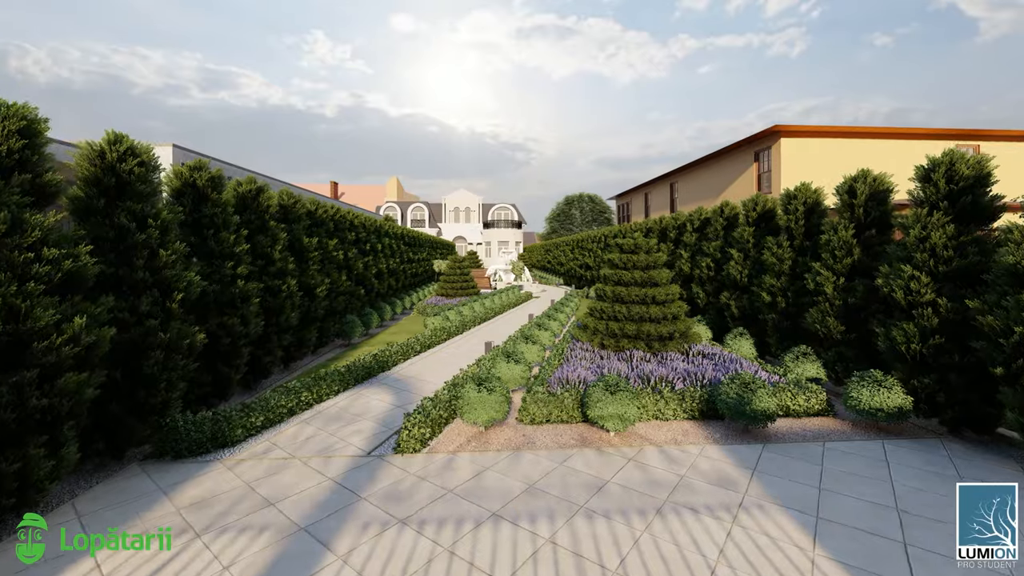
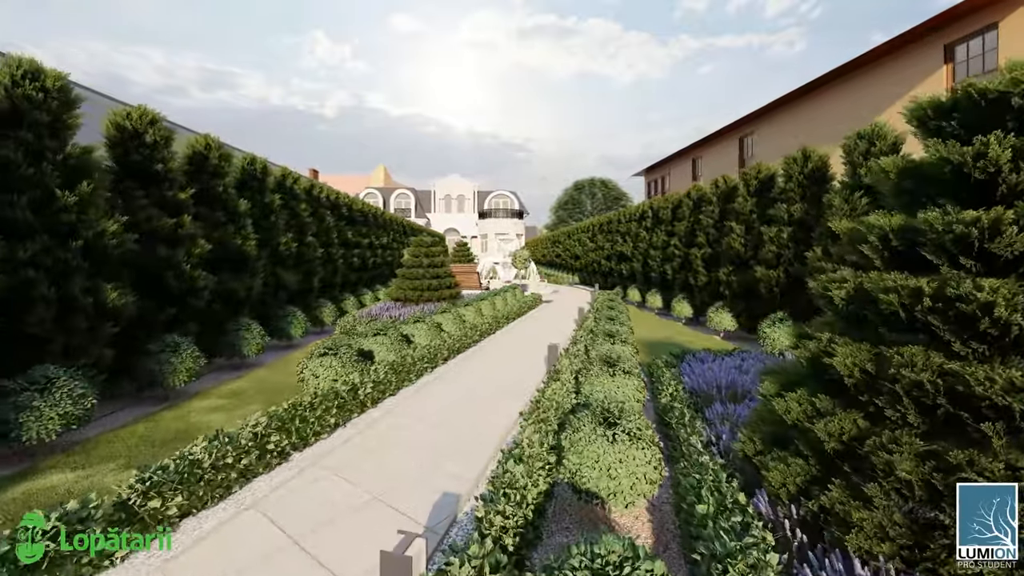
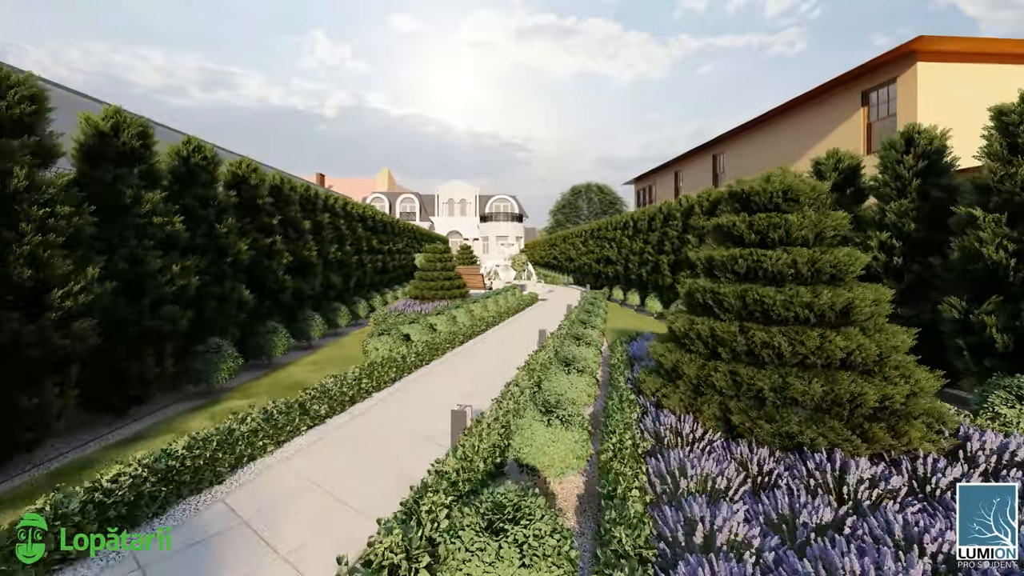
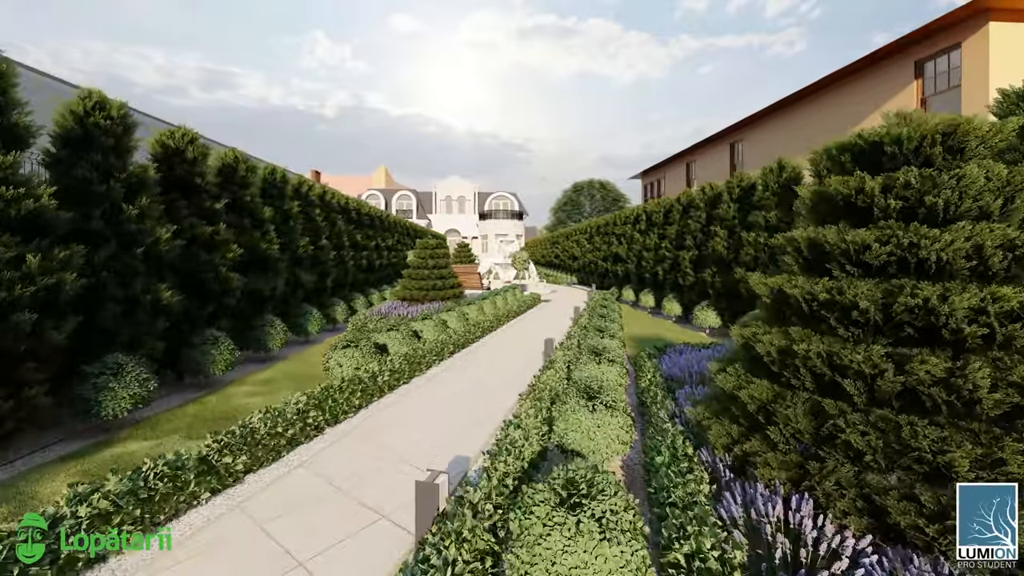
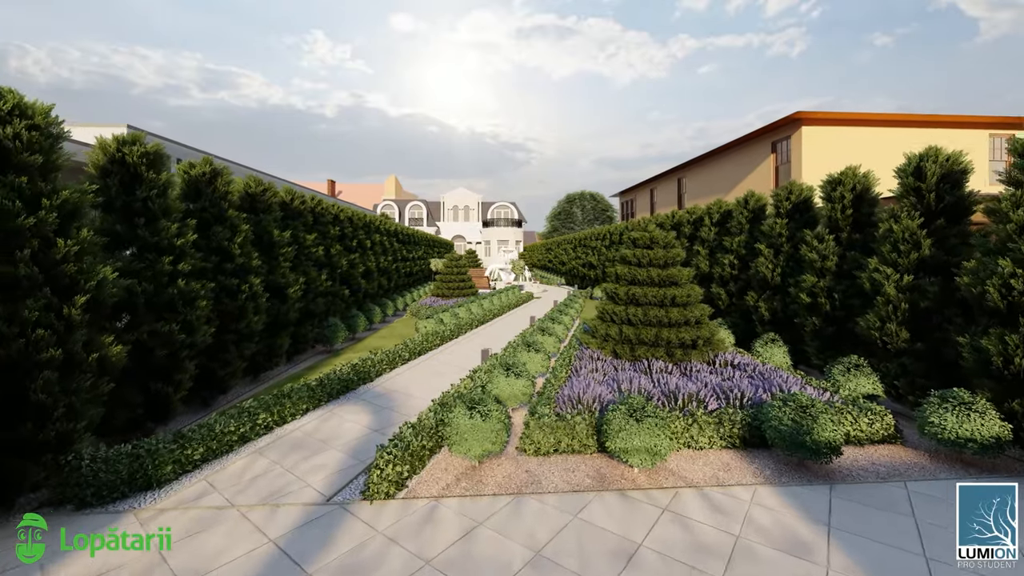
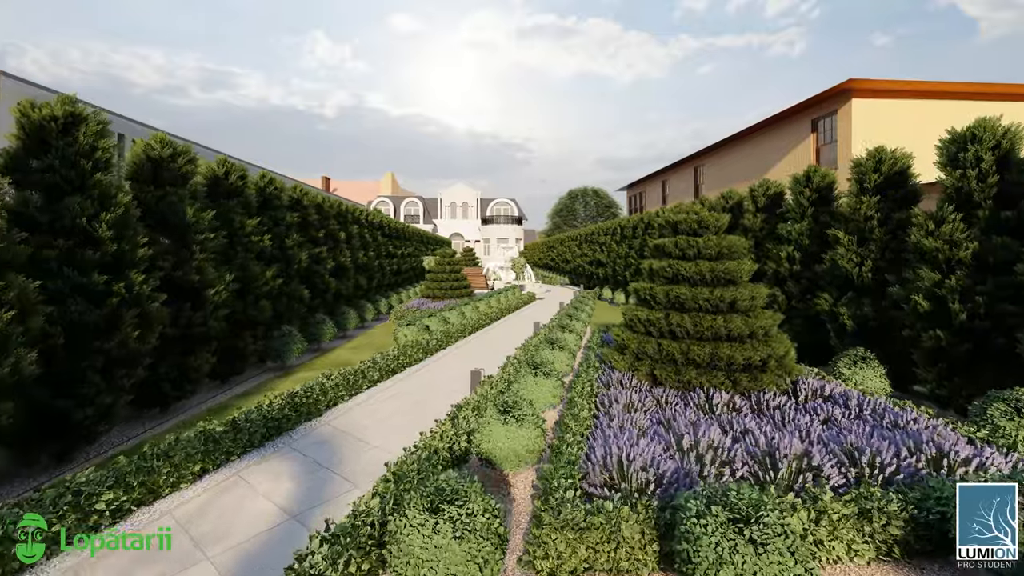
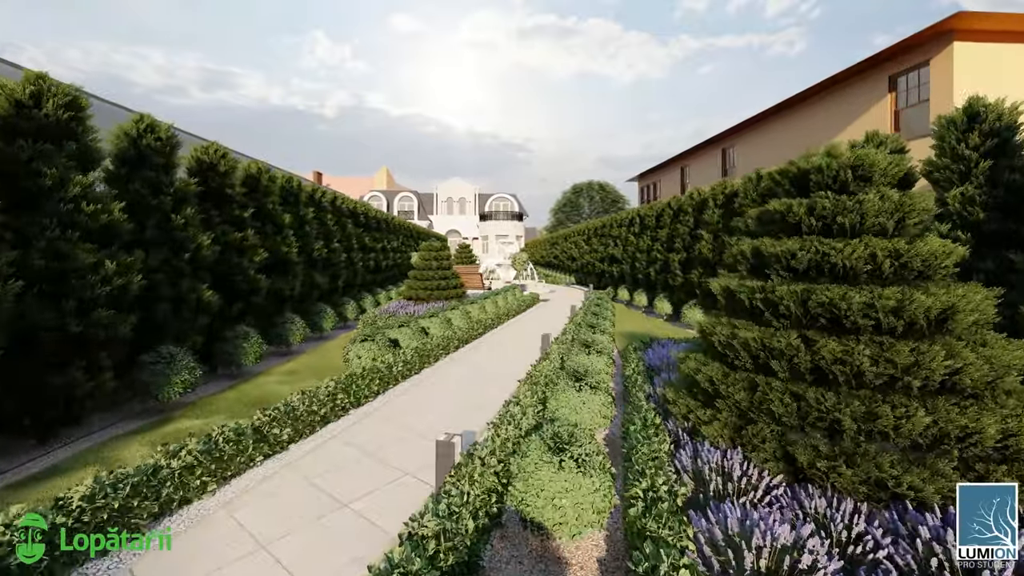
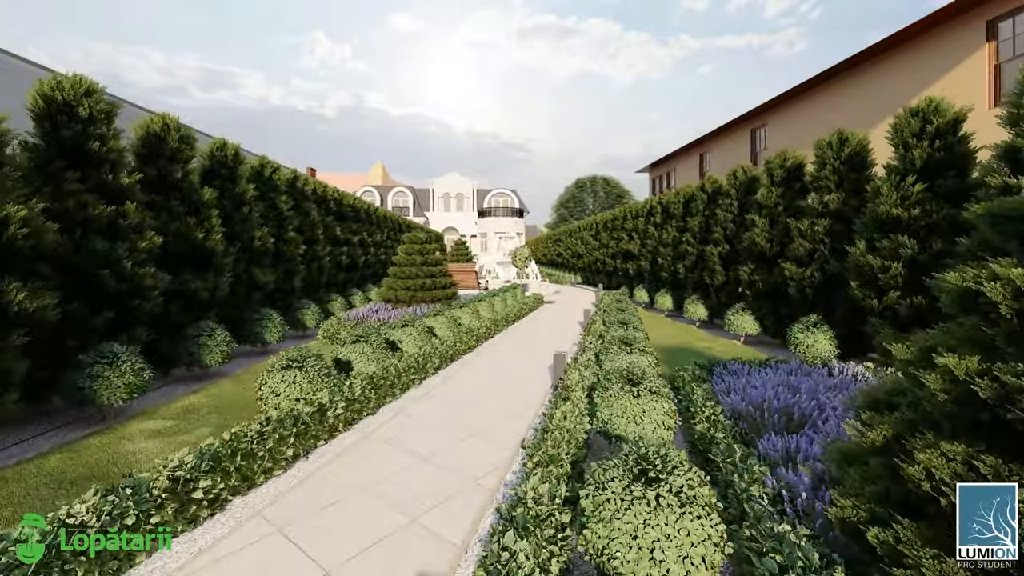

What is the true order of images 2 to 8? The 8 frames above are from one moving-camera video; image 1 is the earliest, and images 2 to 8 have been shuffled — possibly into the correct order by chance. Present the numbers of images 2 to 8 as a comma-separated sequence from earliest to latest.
5, 6, 3, 7, 4, 2, 8
